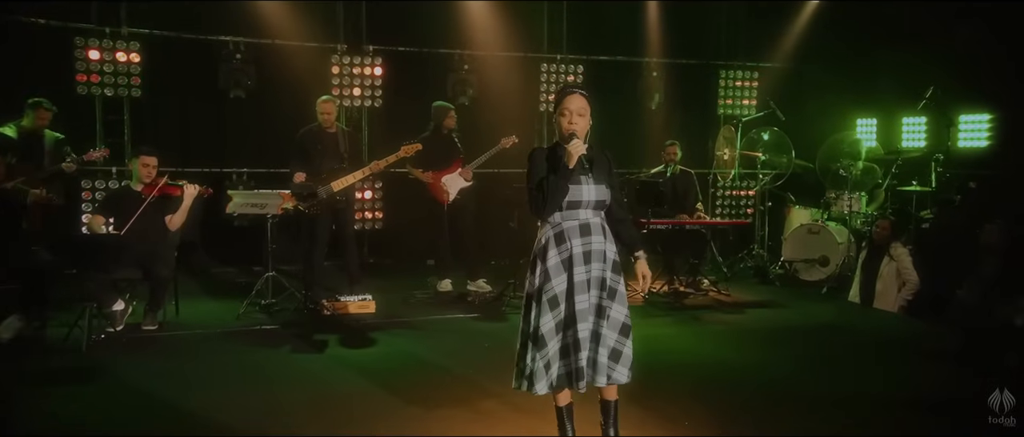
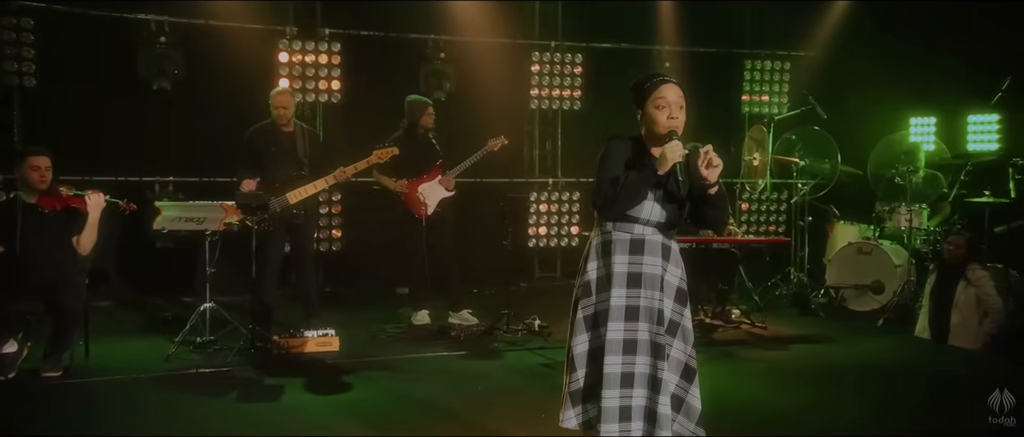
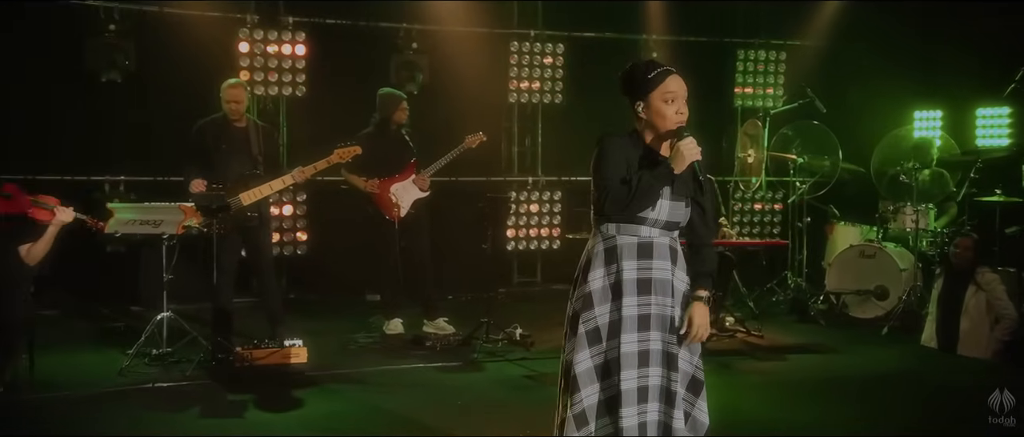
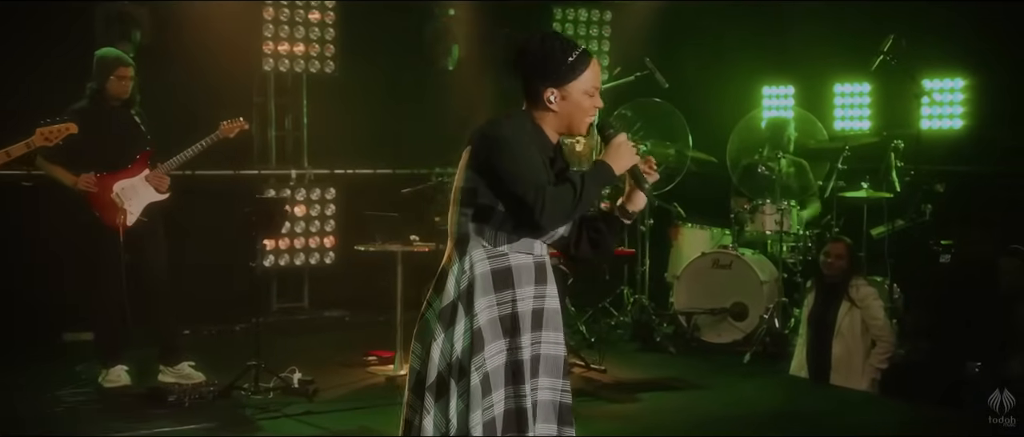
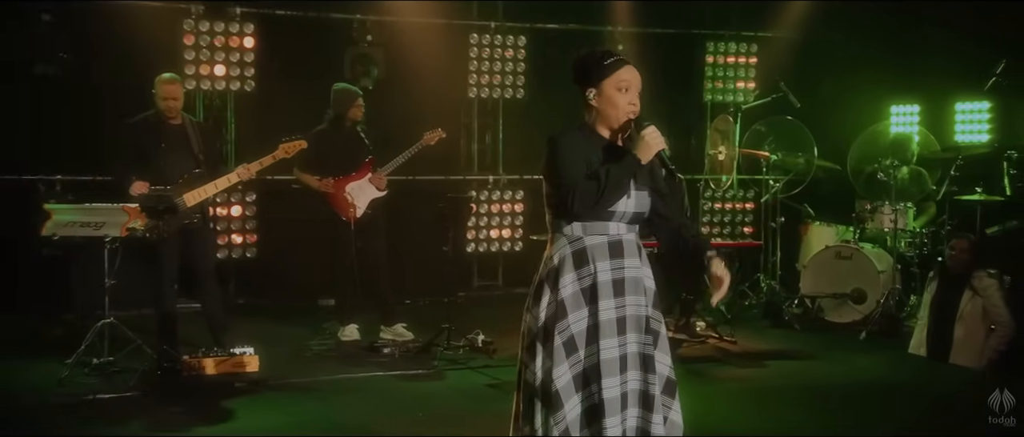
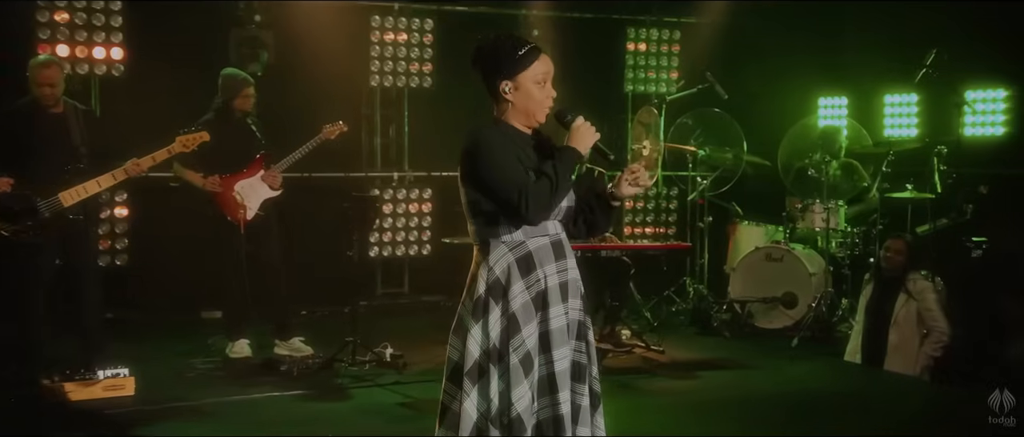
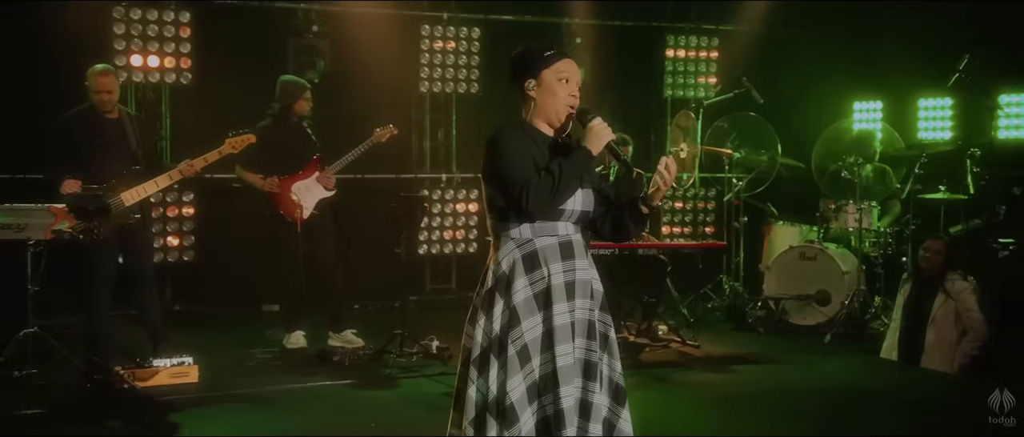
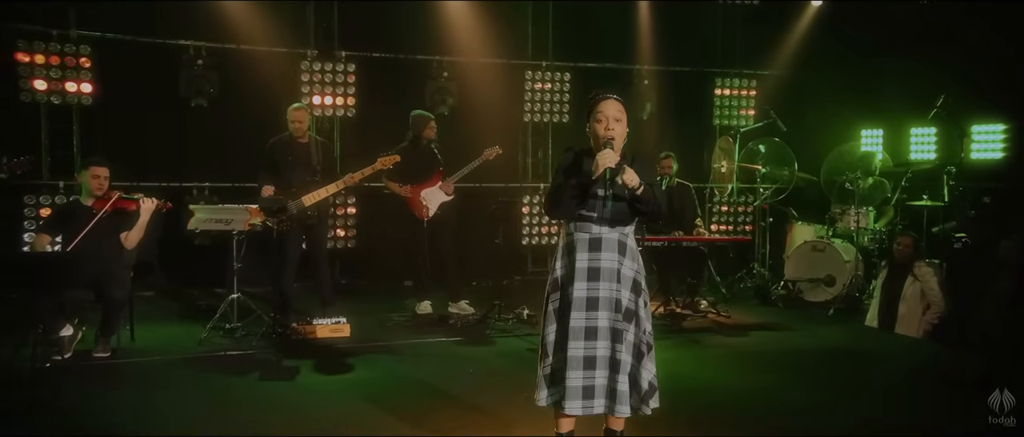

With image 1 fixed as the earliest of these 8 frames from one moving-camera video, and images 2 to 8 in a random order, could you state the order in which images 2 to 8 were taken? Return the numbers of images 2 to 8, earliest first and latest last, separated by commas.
8, 2, 3, 5, 7, 6, 4
